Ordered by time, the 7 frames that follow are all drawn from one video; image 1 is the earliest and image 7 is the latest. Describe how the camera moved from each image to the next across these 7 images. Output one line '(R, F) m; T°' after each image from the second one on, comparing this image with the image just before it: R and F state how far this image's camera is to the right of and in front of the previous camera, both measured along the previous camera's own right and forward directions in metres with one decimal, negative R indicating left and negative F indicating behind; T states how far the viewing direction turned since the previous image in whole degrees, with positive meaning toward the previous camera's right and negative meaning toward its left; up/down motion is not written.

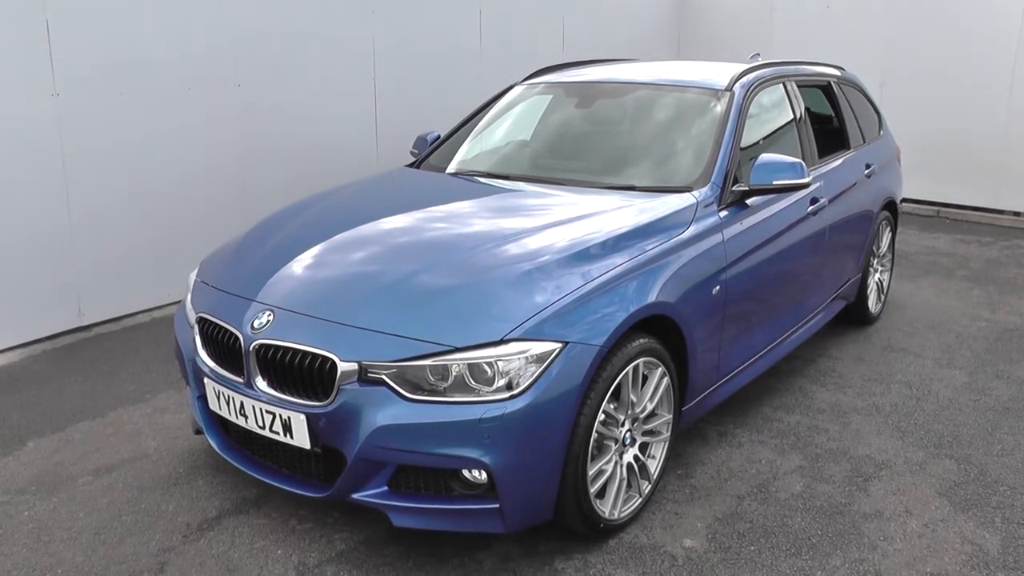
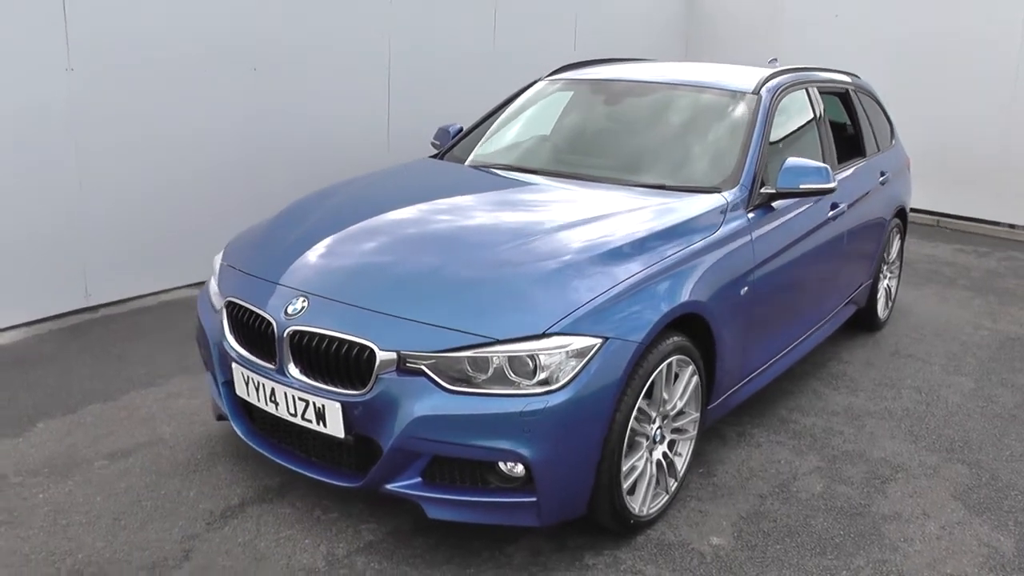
(-0.2, 0.0) m; +2°
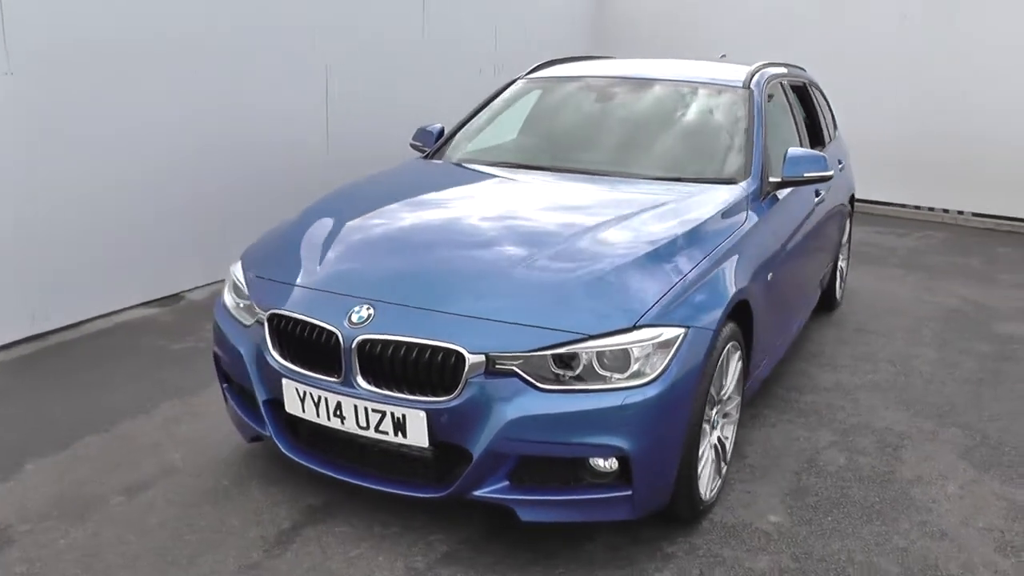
(-0.6, +0.1) m; +9°
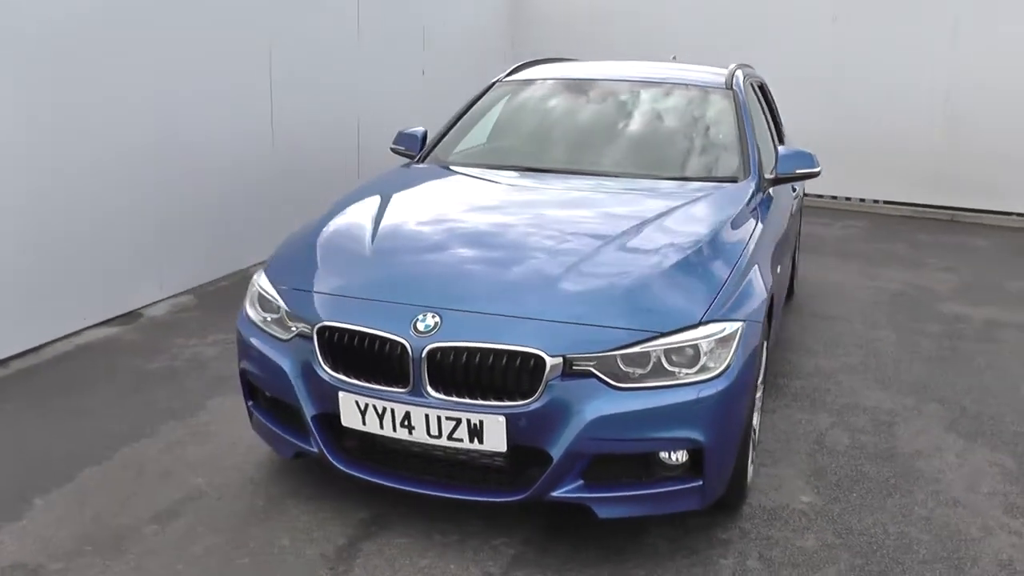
(-0.5, 0.0) m; +8°
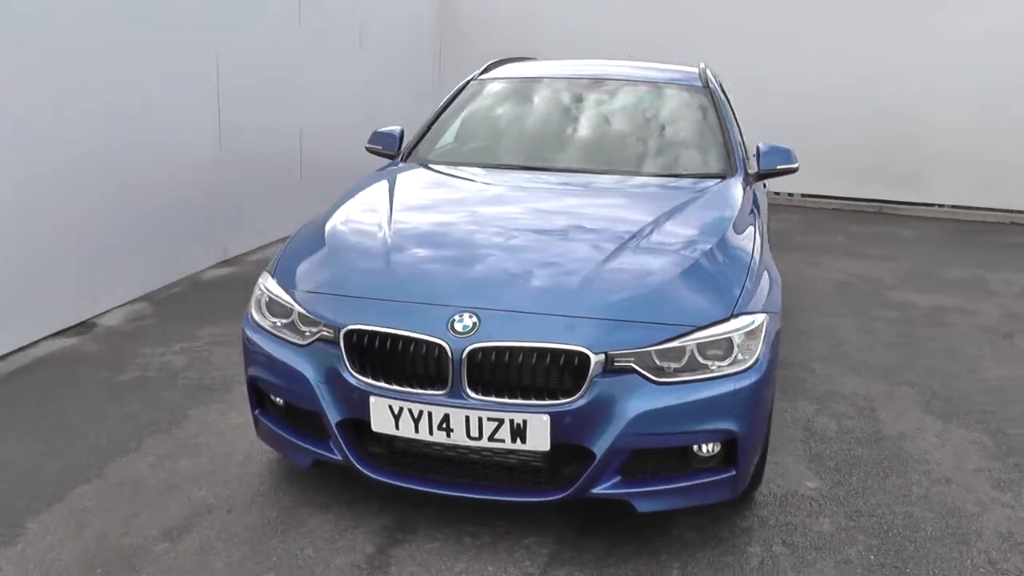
(-0.4, 0.0) m; +6°
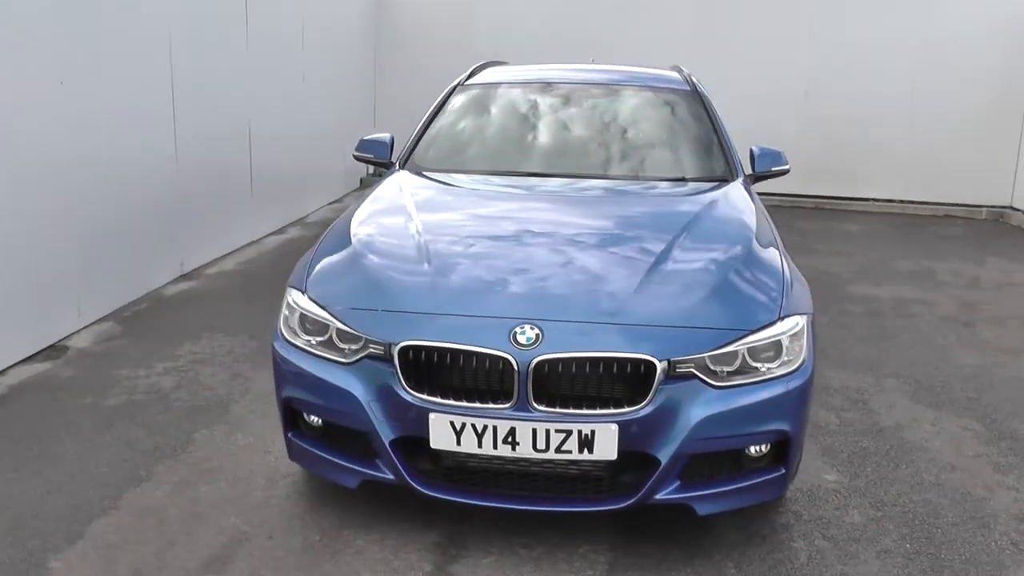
(-0.4, 0.0) m; +6°
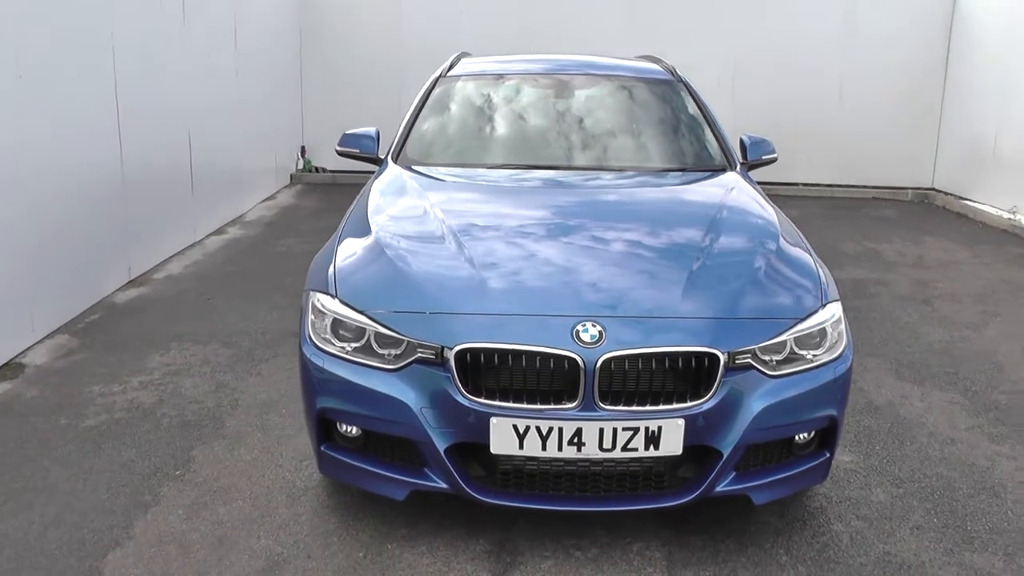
(-0.4, +0.1) m; +6°
